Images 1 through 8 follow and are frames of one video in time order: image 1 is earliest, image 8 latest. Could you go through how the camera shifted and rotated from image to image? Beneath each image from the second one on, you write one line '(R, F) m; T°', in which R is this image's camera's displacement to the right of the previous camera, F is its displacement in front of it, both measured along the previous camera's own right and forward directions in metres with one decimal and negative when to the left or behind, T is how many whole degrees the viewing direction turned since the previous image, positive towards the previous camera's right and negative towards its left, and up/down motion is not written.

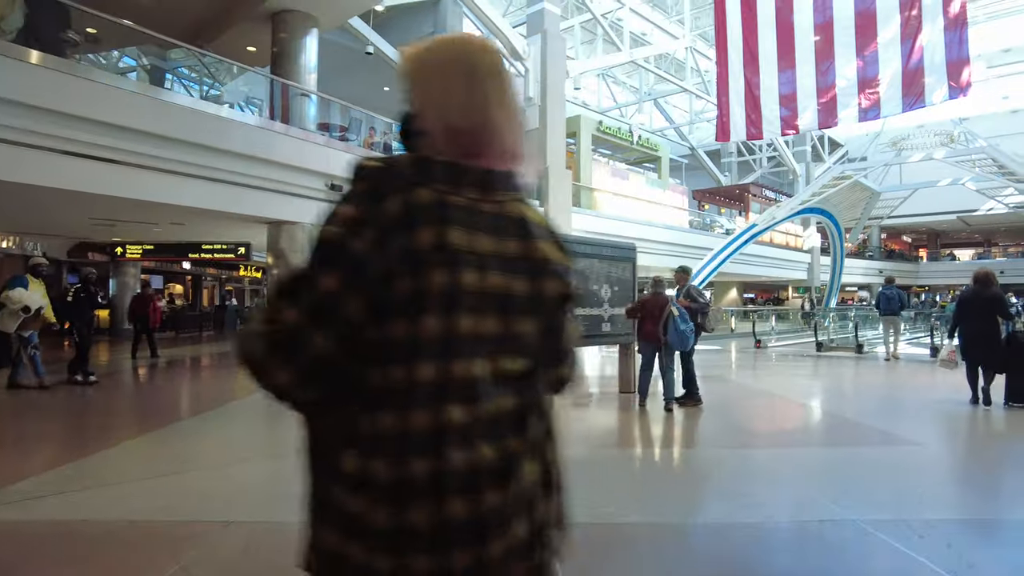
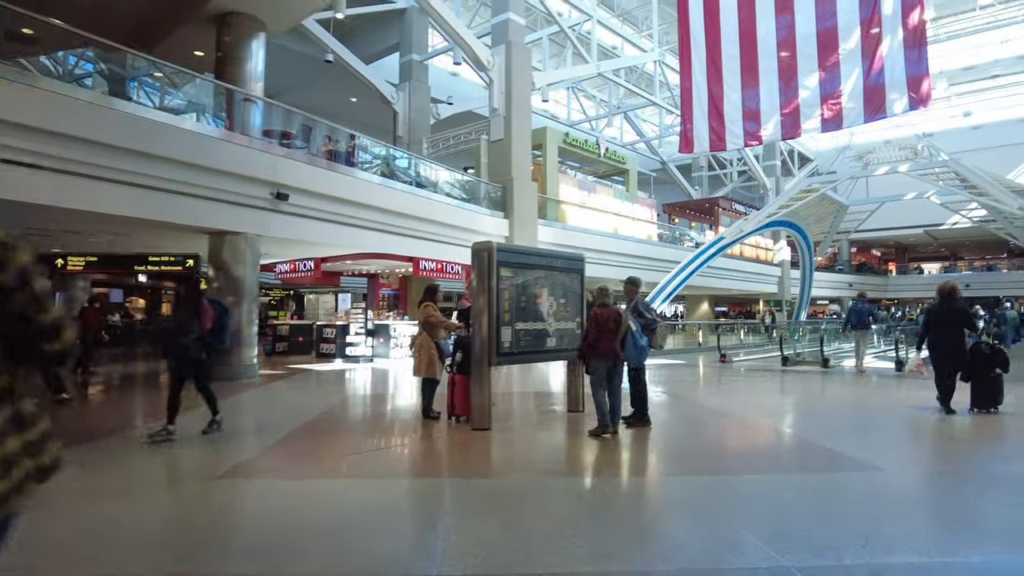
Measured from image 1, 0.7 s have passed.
(+0.4, +0.4) m; +2°
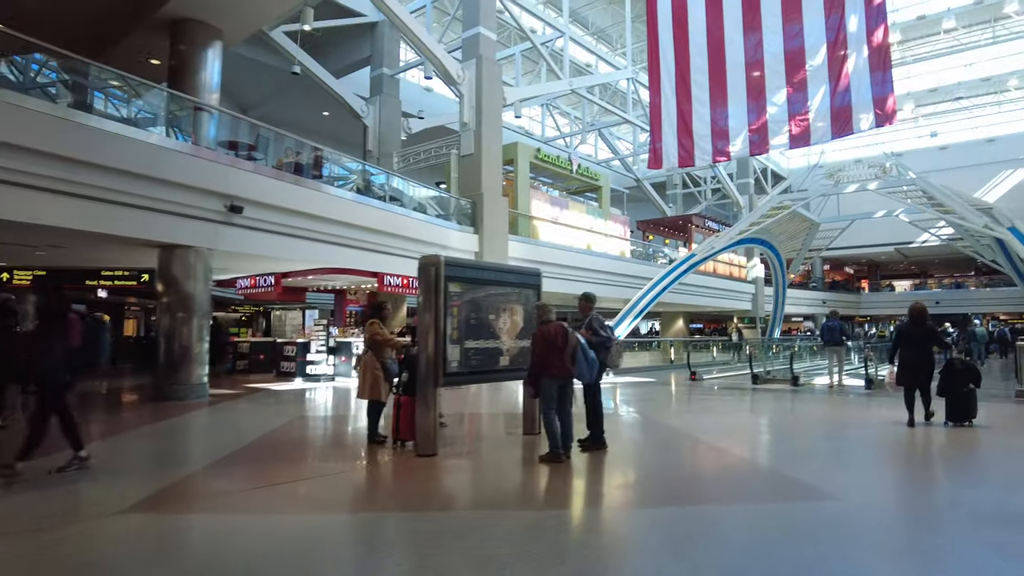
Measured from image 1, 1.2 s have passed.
(+0.3, +0.3) m; +2°
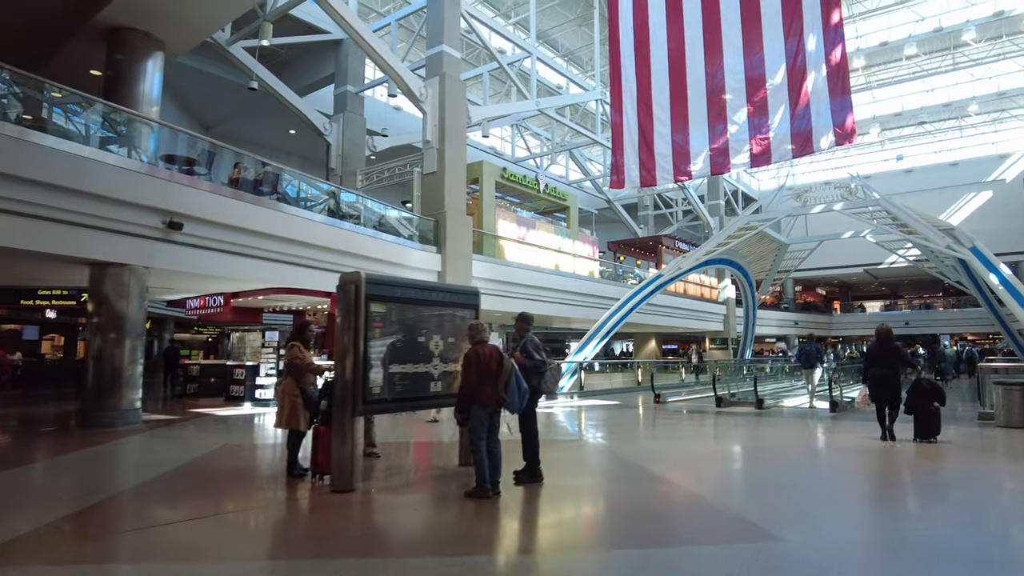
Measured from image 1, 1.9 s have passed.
(+0.4, +0.3) m; +2°
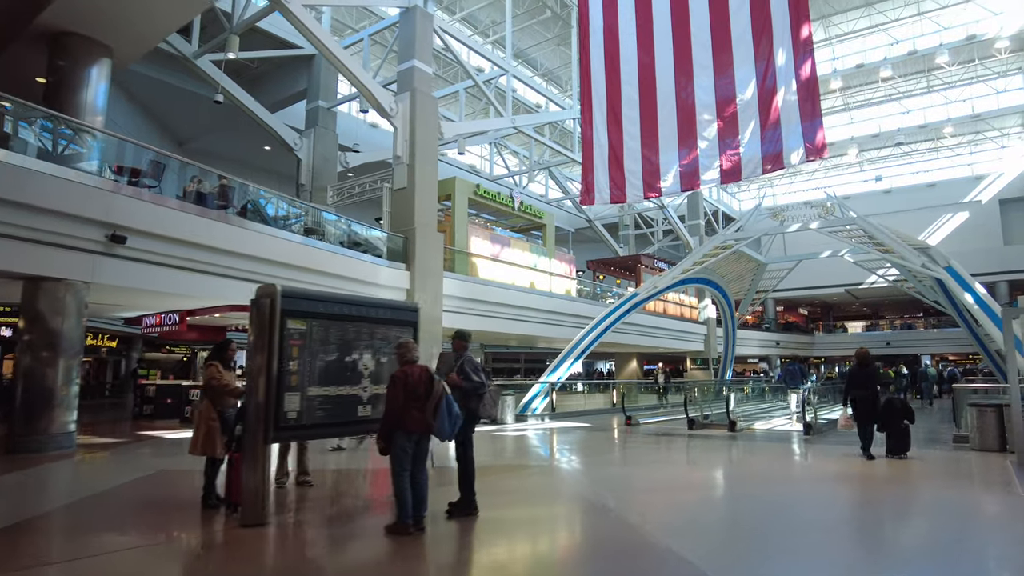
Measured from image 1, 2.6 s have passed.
(+0.4, +0.3) m; +1°
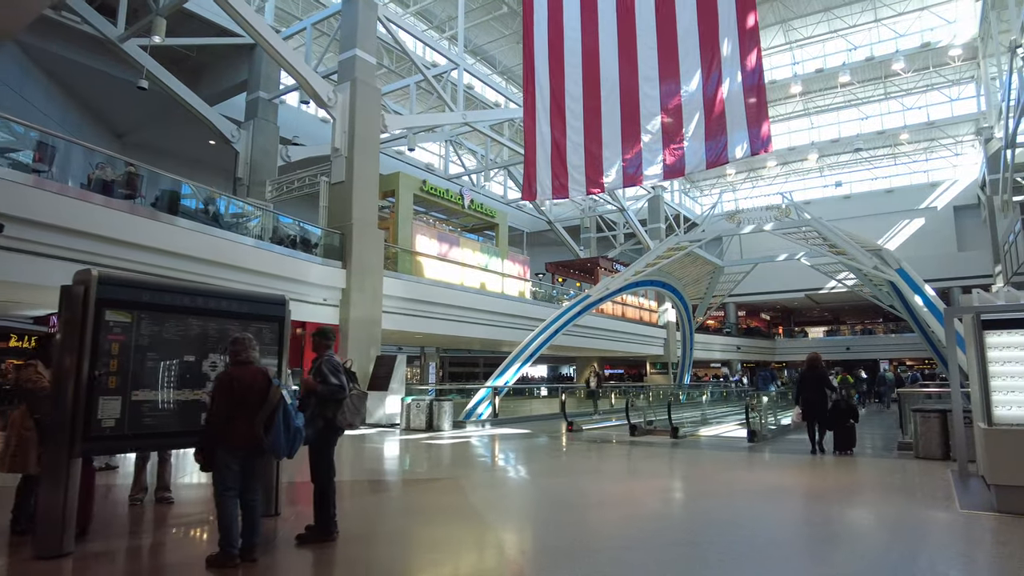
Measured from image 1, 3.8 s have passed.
(+0.7, +0.6) m; +2°
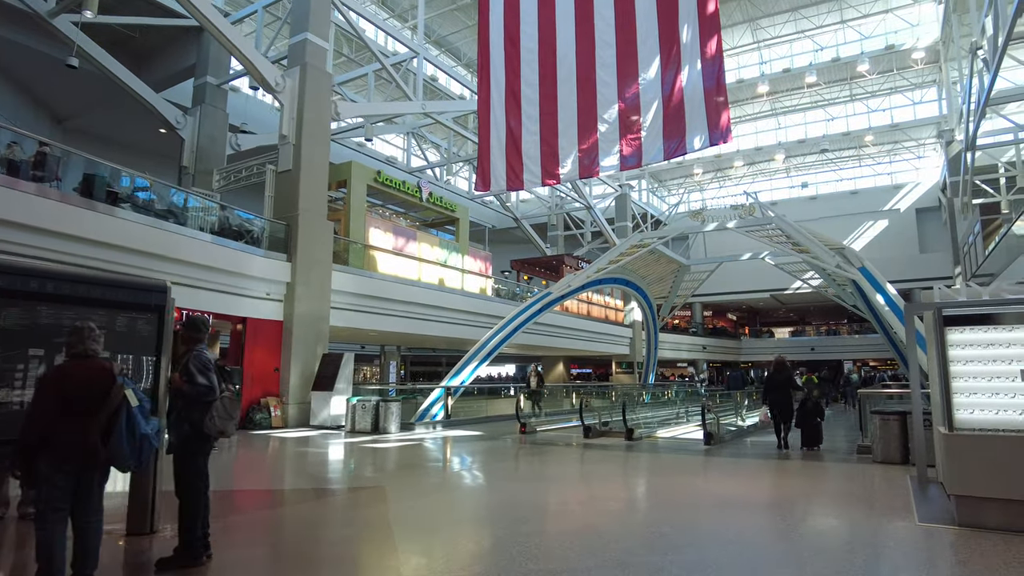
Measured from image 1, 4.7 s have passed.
(+0.4, +0.5) m; +2°
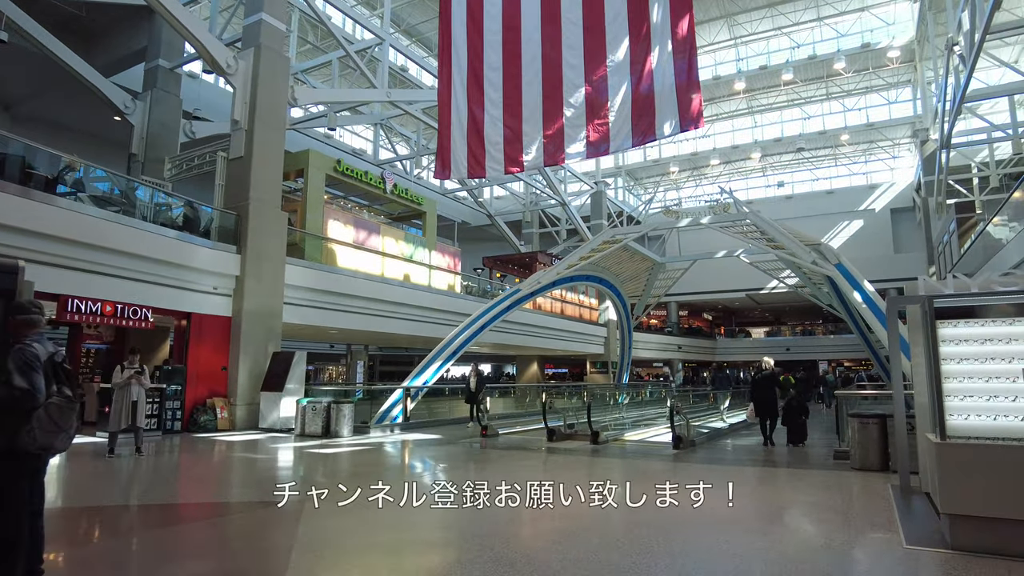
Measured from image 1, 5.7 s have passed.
(+0.3, +0.6) m; +2°
